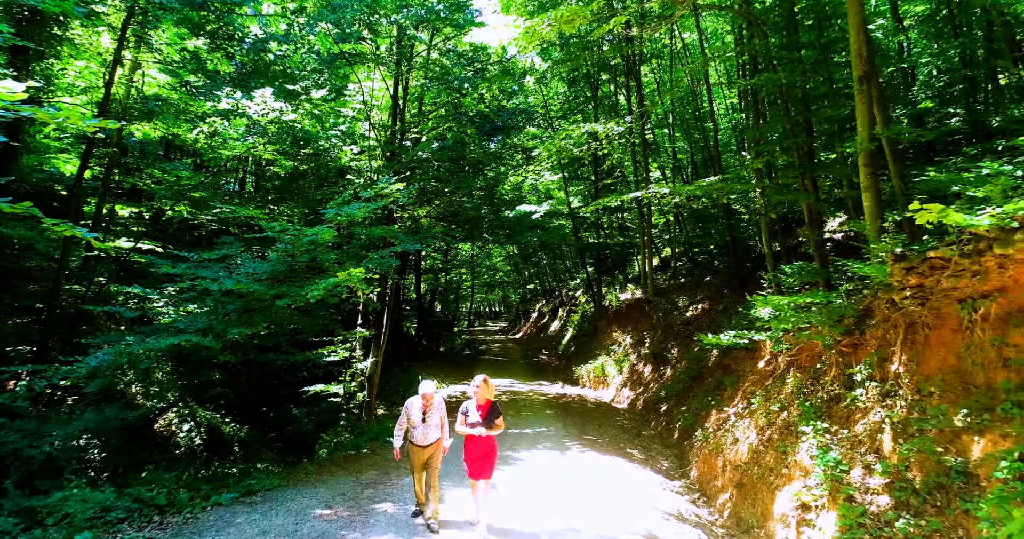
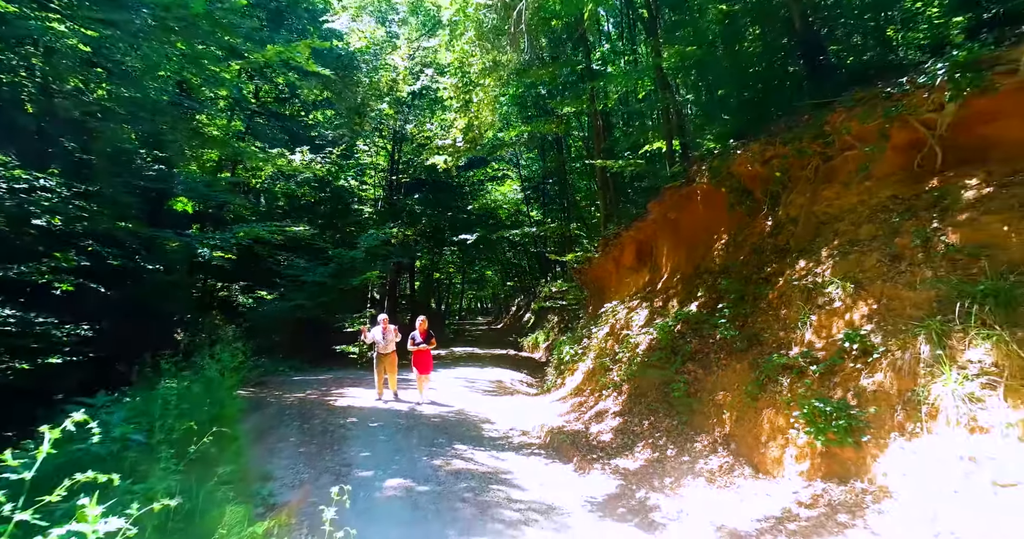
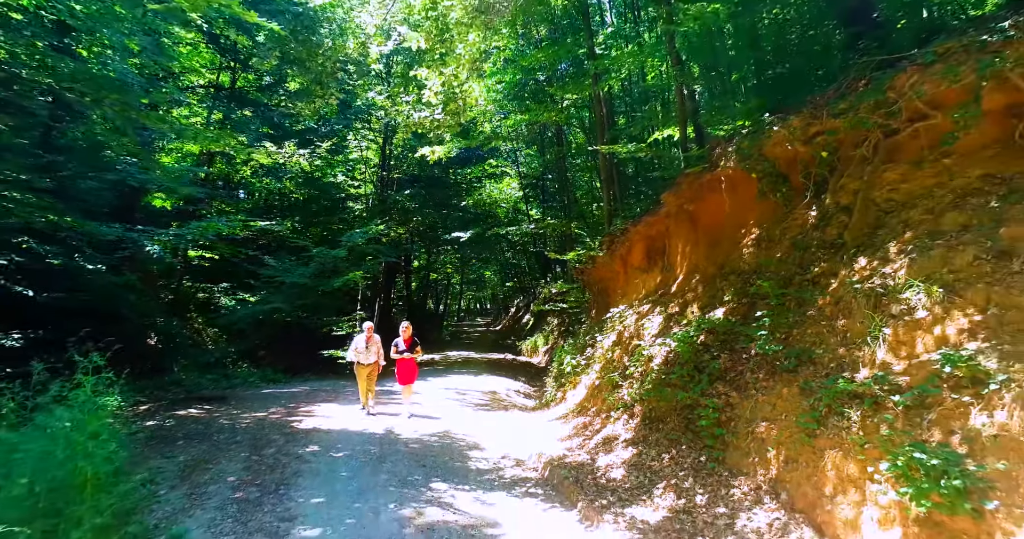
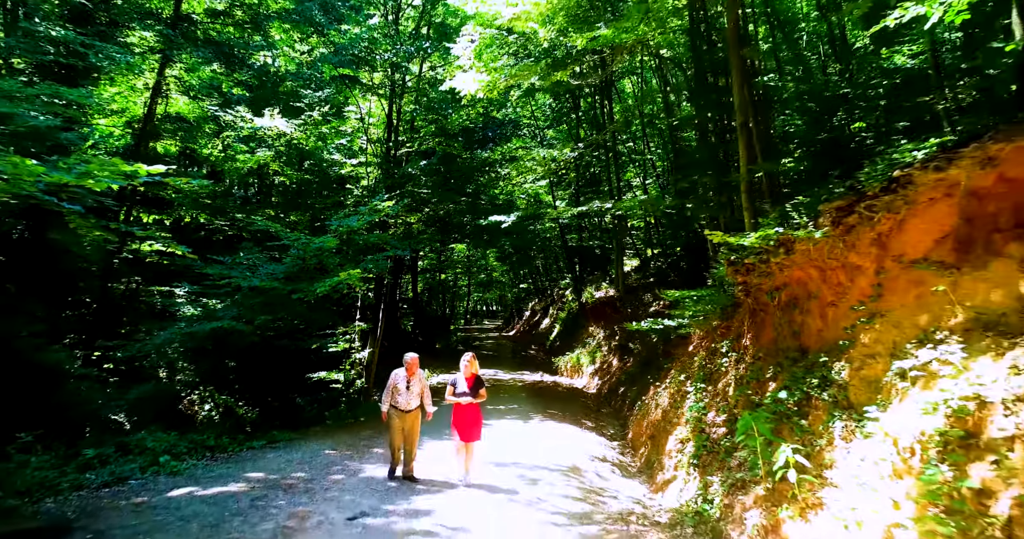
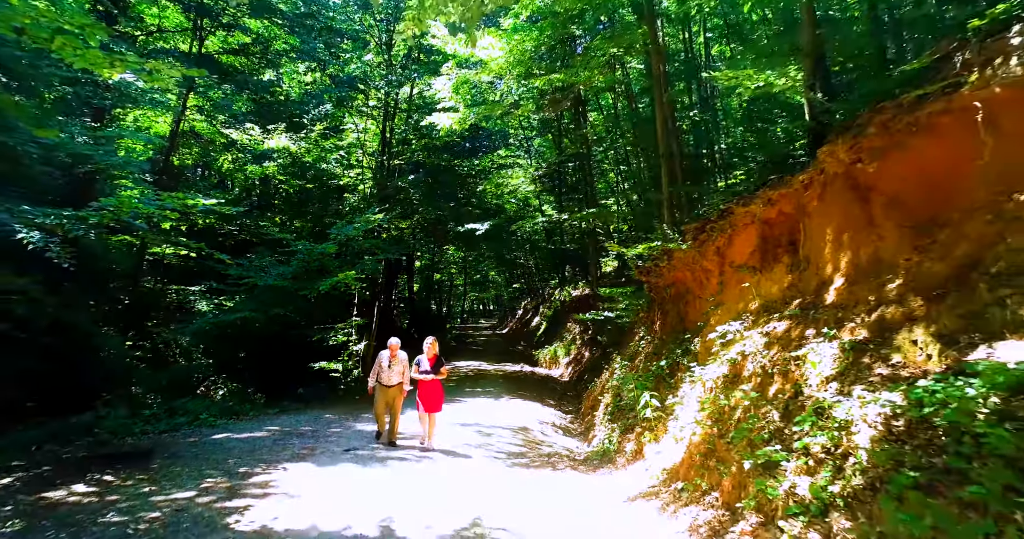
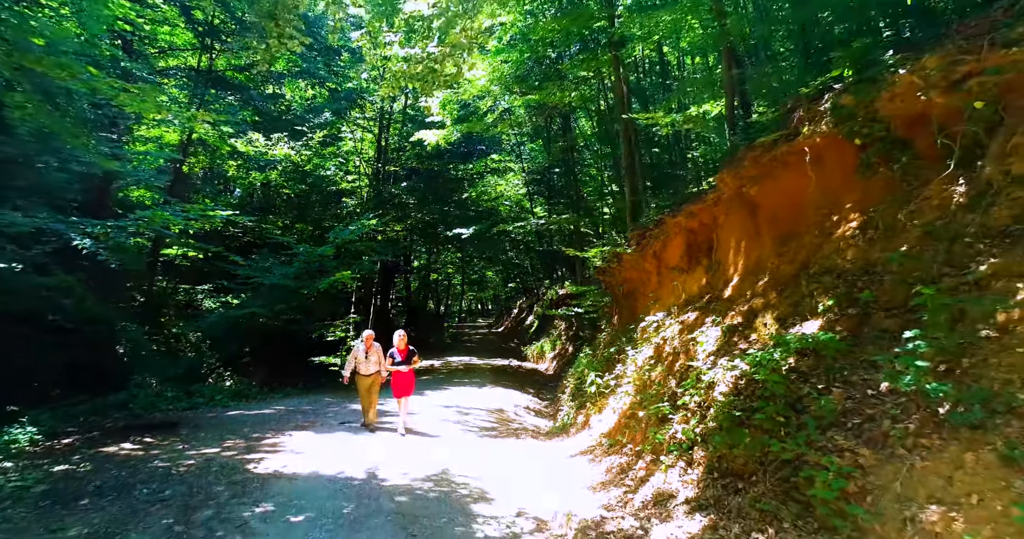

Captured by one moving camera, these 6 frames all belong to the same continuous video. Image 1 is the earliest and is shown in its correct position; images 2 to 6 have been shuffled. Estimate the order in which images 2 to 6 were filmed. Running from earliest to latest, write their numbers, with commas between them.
4, 5, 6, 3, 2
